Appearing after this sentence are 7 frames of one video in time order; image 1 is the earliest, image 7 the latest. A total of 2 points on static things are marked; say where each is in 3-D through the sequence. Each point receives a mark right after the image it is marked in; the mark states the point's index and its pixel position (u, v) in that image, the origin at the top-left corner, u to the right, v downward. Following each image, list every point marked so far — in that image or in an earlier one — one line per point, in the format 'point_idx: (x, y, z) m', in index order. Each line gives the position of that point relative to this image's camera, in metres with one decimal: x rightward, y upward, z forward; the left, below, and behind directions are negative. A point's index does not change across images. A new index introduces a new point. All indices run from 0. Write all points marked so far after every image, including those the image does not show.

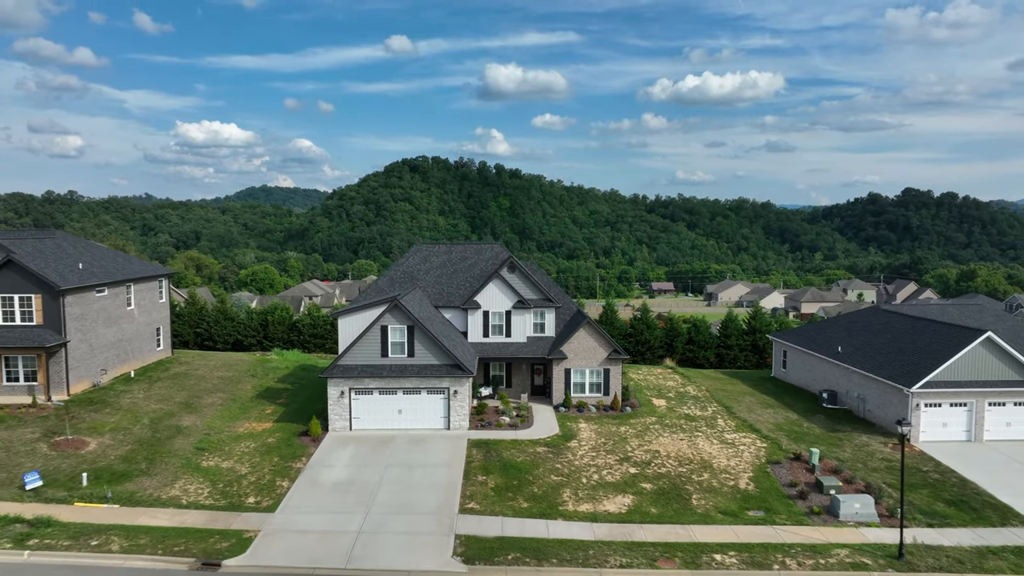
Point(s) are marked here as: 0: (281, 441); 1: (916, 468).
0: (-6.4, -4.3, +17.5) m
1: (+10.4, -4.7, +16.0) m
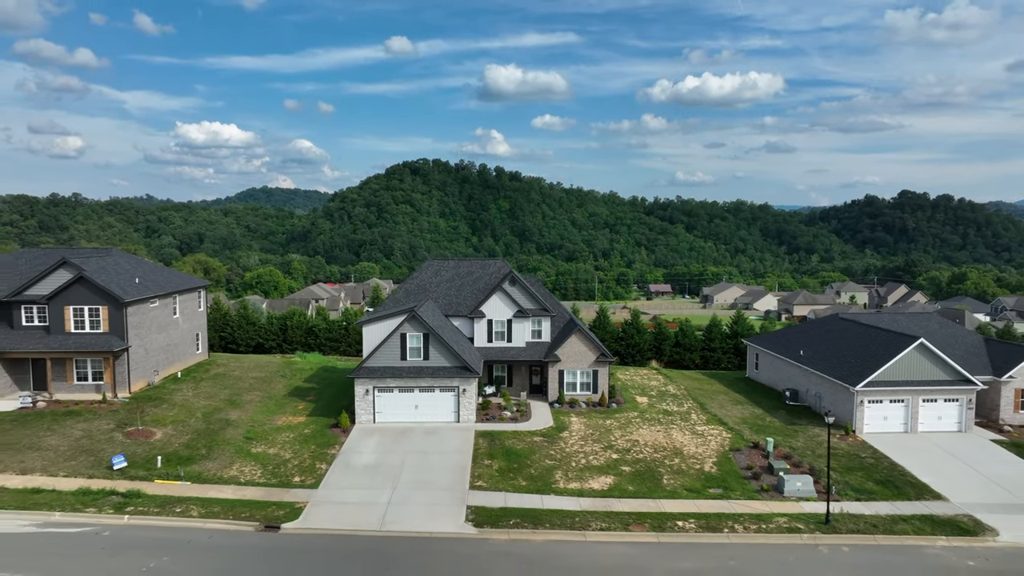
0: (-6.4, -4.7, +20.3) m
1: (+10.4, -5.1, +18.8) m
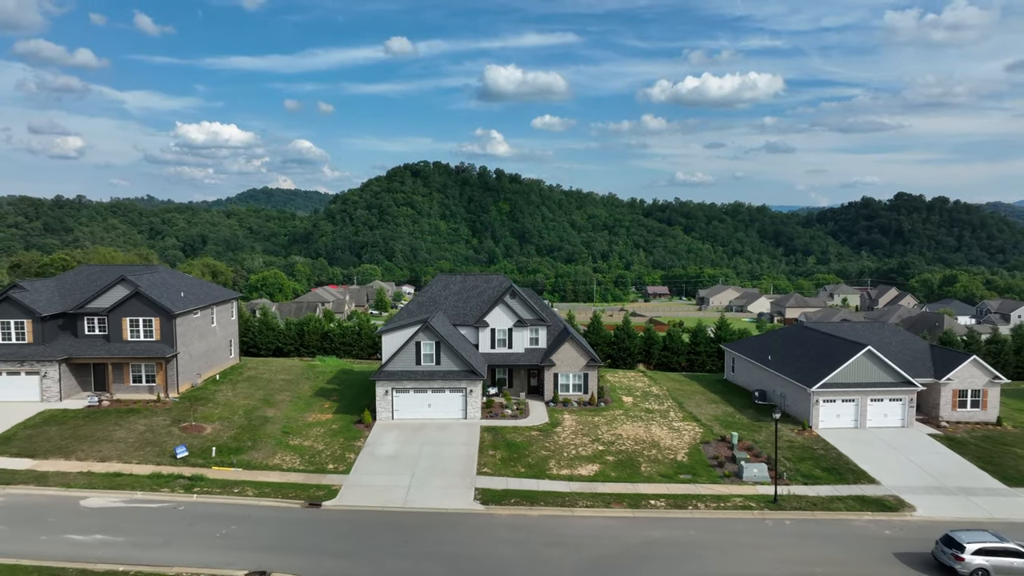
0: (-6.4, -5.2, +23.3) m
1: (+10.5, -5.6, +21.8) m
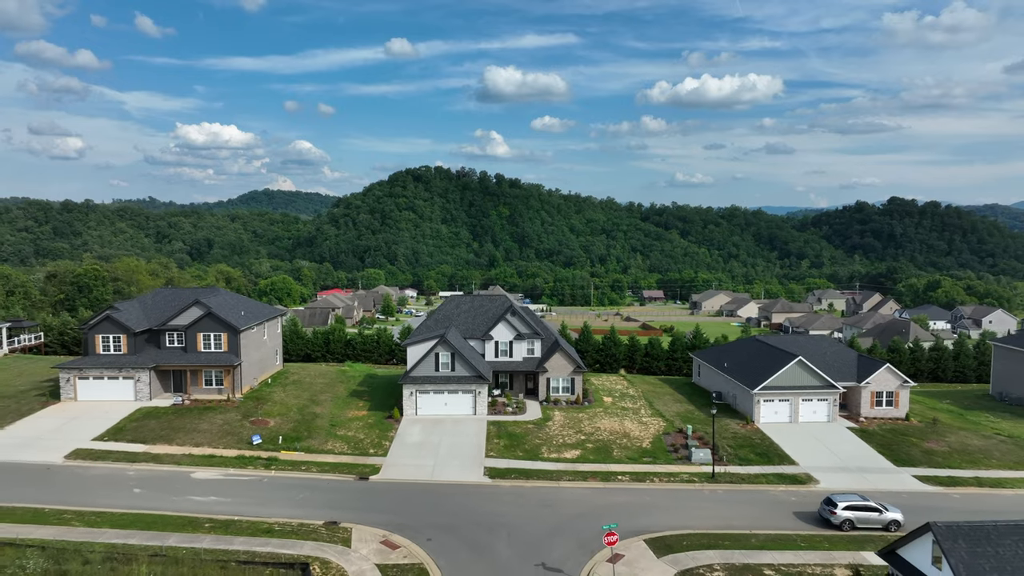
0: (-6.3, -6.2, +28.8) m
1: (+10.5, -6.6, +27.3) m
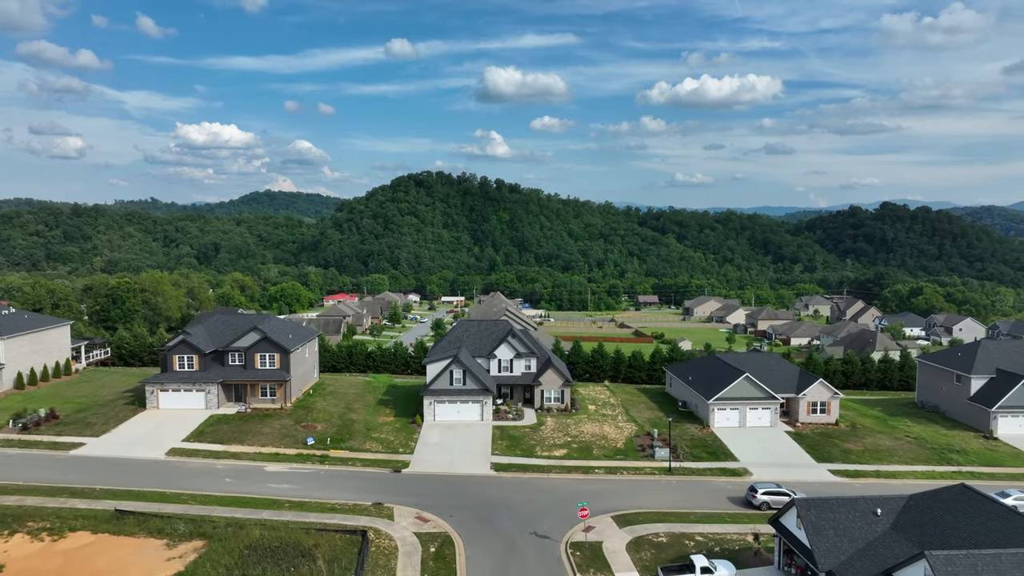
0: (-6.3, -7.9, +35.2) m
1: (+10.5, -8.3, +33.7) m
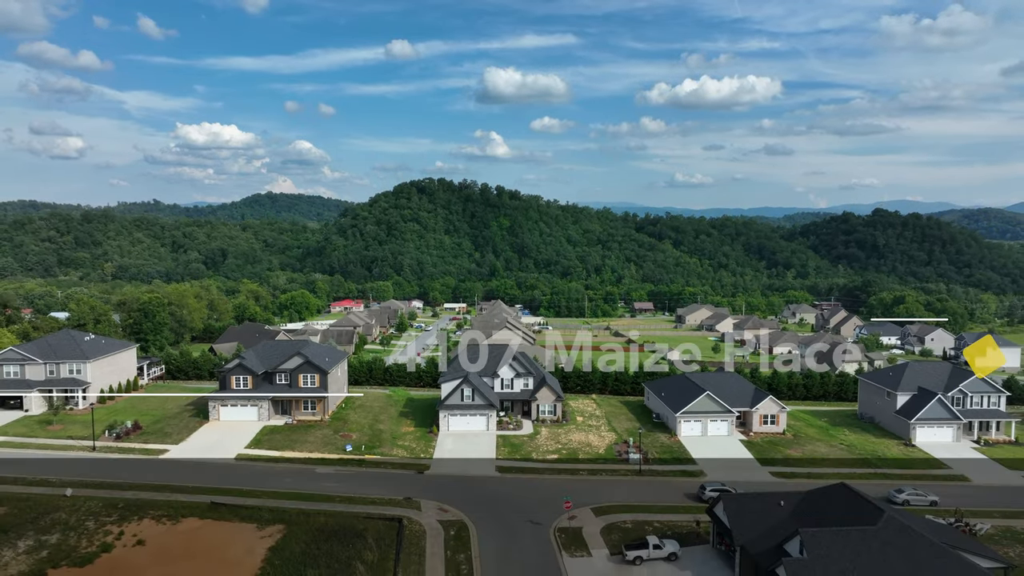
0: (-6.3, -10.0, +42.2) m
1: (+10.5, -10.5, +40.7) m
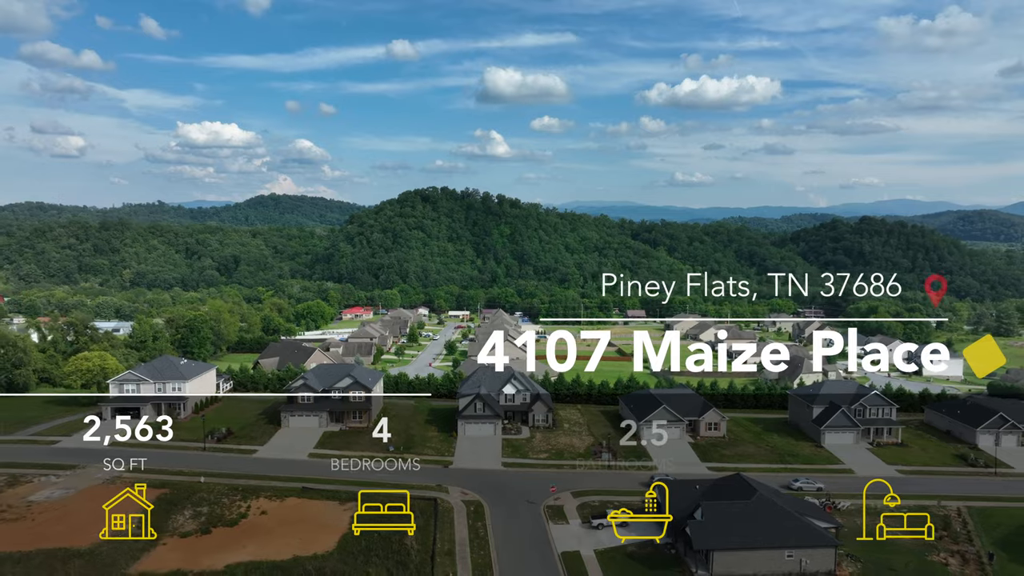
0: (-6.1, -13.3, +54.6) m
1: (+10.7, -13.8, +53.2) m
